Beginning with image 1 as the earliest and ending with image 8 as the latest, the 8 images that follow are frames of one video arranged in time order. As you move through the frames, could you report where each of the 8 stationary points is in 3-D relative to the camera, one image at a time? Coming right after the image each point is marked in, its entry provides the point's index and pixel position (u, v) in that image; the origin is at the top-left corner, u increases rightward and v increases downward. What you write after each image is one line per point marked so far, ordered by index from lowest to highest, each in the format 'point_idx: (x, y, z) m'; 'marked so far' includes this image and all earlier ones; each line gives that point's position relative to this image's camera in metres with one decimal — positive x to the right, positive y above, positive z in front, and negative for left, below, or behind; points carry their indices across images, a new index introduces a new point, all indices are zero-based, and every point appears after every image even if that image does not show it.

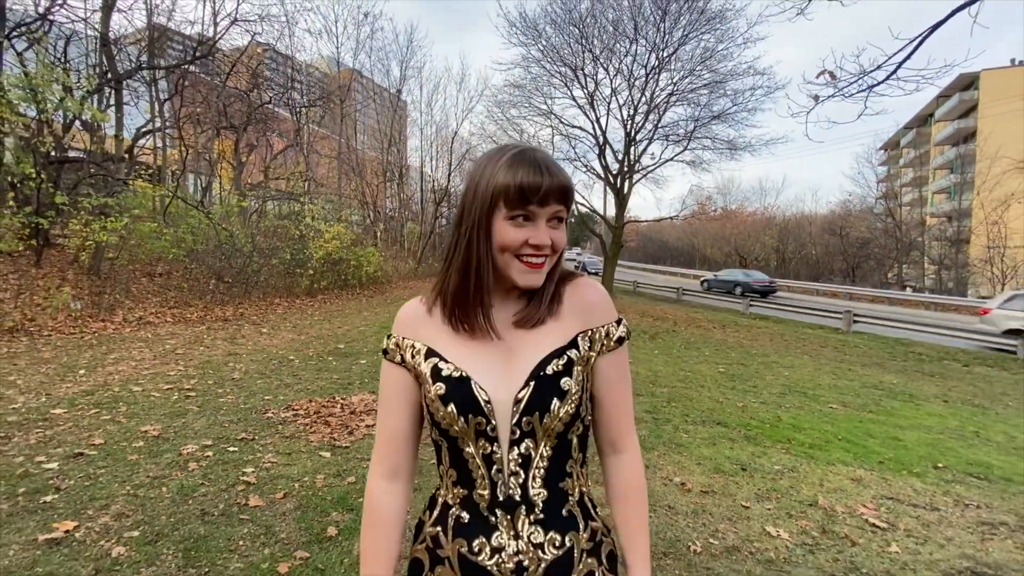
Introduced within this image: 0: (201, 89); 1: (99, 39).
0: (-9.8, +6.4, +16.1) m
1: (-10.3, +6.3, +12.7) m
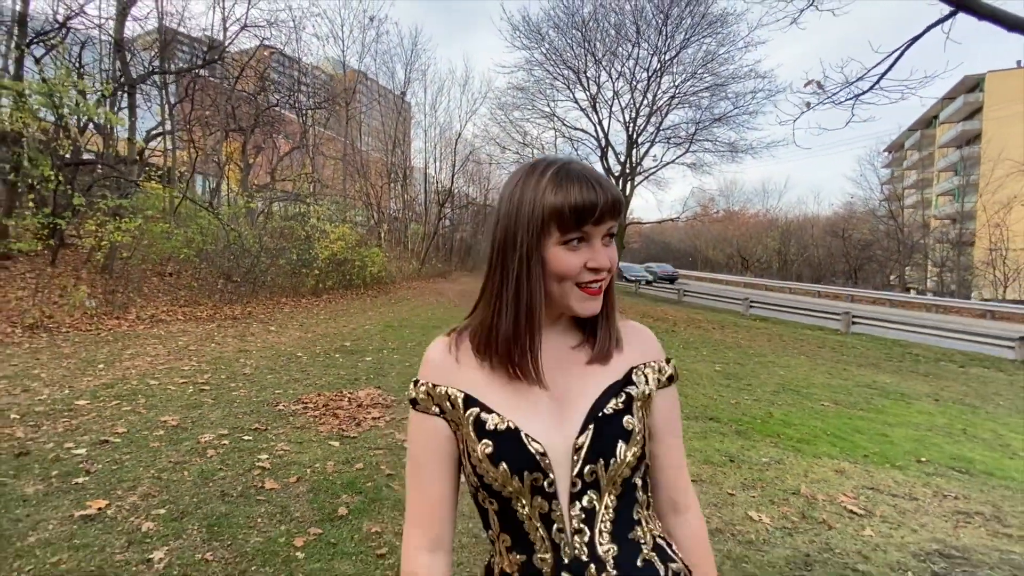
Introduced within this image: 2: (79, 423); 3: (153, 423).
0: (-9.7, +6.4, +16.4) m
1: (-10.2, +6.3, +13.1) m
2: (-3.9, -1.2, +4.6) m
3: (-3.3, -1.2, +4.7) m
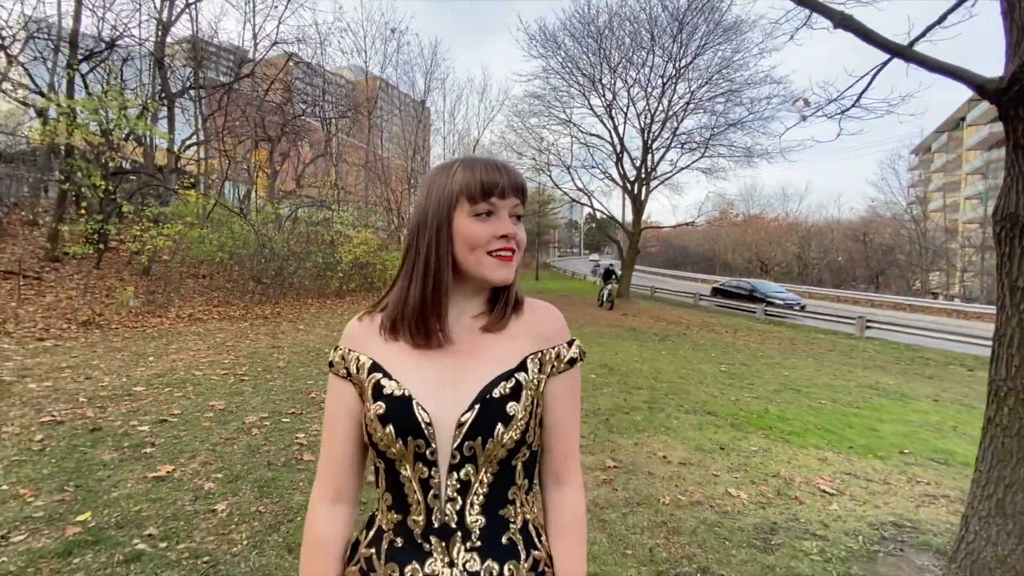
0: (-9.2, +6.3, +17.3) m
1: (-9.8, +6.3, +14.0) m
2: (-3.8, -1.2, +5.2) m
3: (-3.2, -1.2, +5.3) m
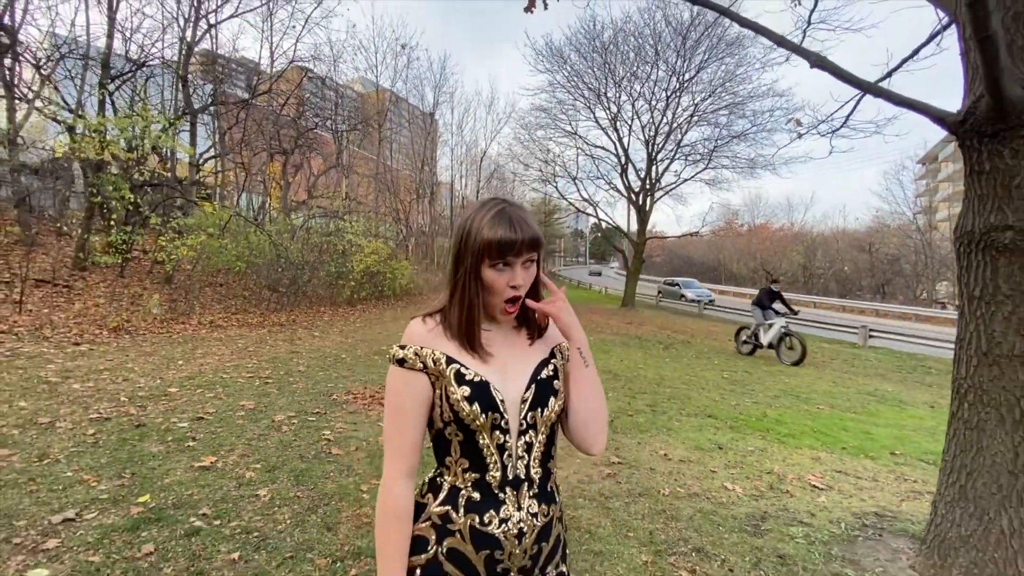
0: (-8.9, +6.0, +17.9) m
1: (-9.6, +6.0, +14.5) m
2: (-3.7, -1.3, +5.6) m
3: (-3.1, -1.3, +5.6) m
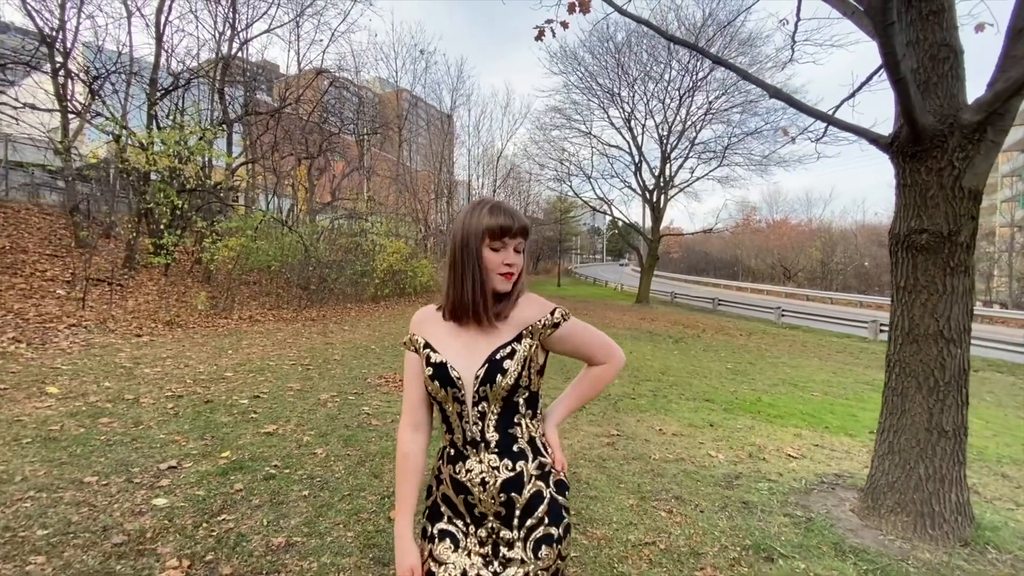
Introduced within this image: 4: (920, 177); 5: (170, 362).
0: (-8.4, +6.1, +18.9) m
1: (-9.1, +6.1, +15.6) m
2: (-3.5, -1.2, +6.5) m
3: (-2.9, -1.3, +6.5) m
4: (+2.7, +0.7, +3.4) m
5: (-5.0, -1.1, +7.4) m
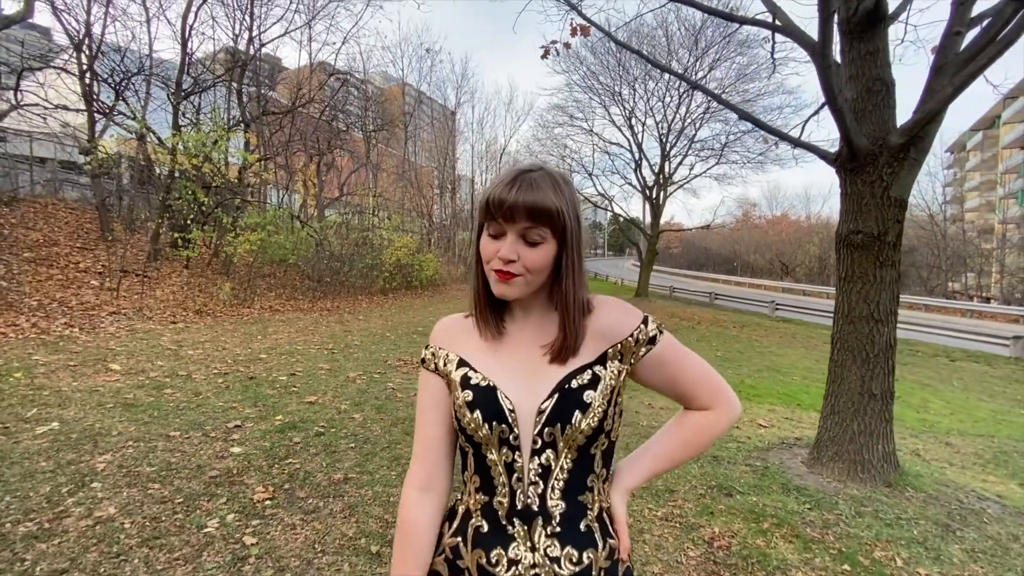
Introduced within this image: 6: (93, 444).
0: (-8.2, +6.4, +19.6) m
1: (-9.0, +6.4, +16.3) m
2: (-3.4, -1.1, +7.3) m
3: (-2.8, -1.1, +7.3) m
4: (+2.8, +0.8, +4.1) m
5: (-4.9, -0.9, +8.2) m
6: (-3.5, -1.3, +4.2) m
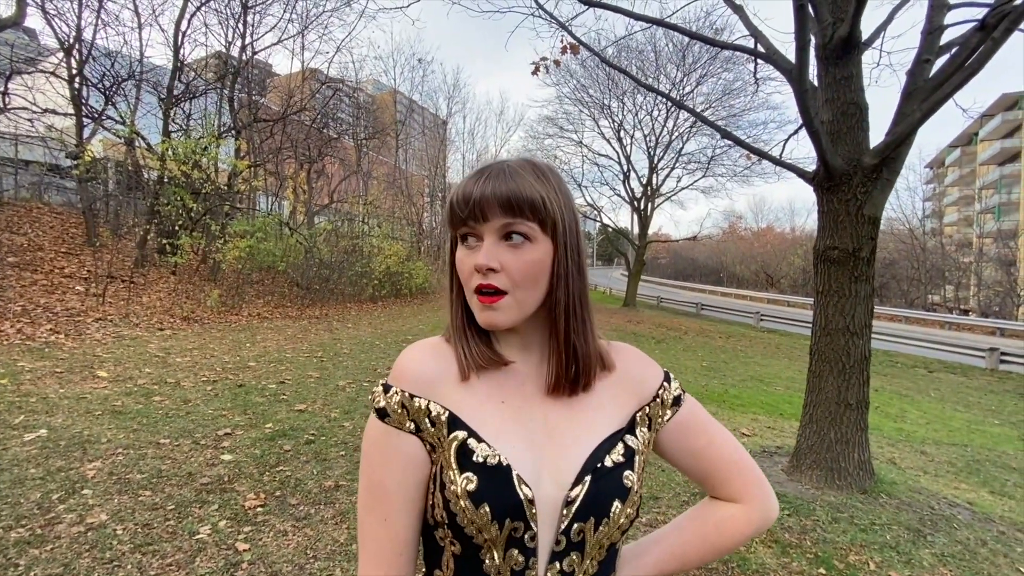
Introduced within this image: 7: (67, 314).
0: (-8.6, +6.1, +19.6) m
1: (-9.3, +6.1, +16.3) m
2: (-3.6, -1.2, +7.3) m
3: (-3.0, -1.2, +7.3) m
4: (+2.7, +0.7, +4.3) m
5: (-5.1, -1.0, +8.2) m
6: (-3.6, -1.3, +4.2) m
7: (-8.4, -0.5, +9.6) m
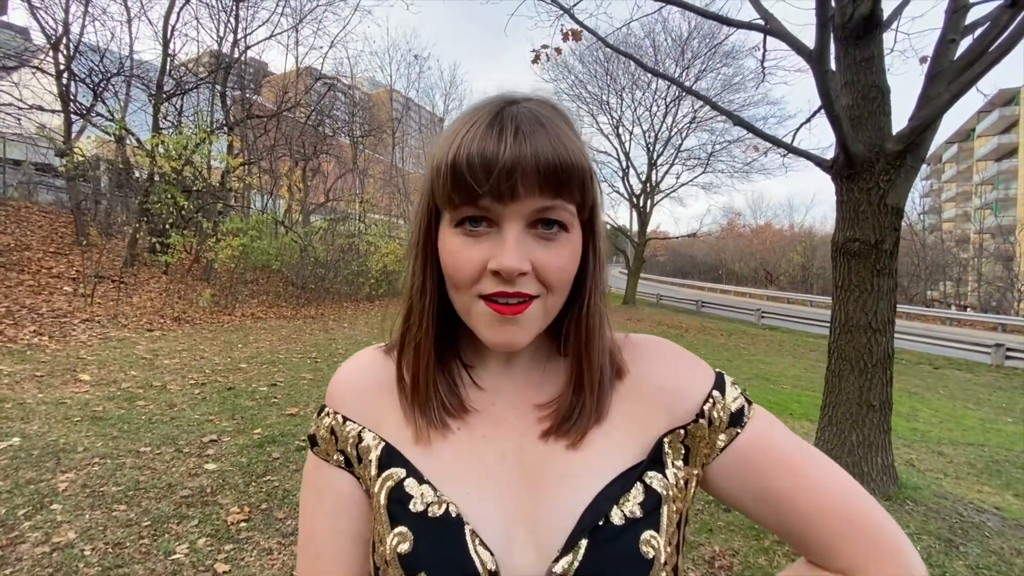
0: (-8.7, +6.1, +19.3) m
1: (-9.4, +6.1, +16.0) m
2: (-3.6, -1.2, +7.0) m
3: (-3.0, -1.2, +7.0) m
4: (+2.7, +0.7, +4.1) m
5: (-5.1, -1.0, +7.9) m
6: (-3.5, -1.3, +4.0) m
7: (-8.4, -0.5, +9.3) m
